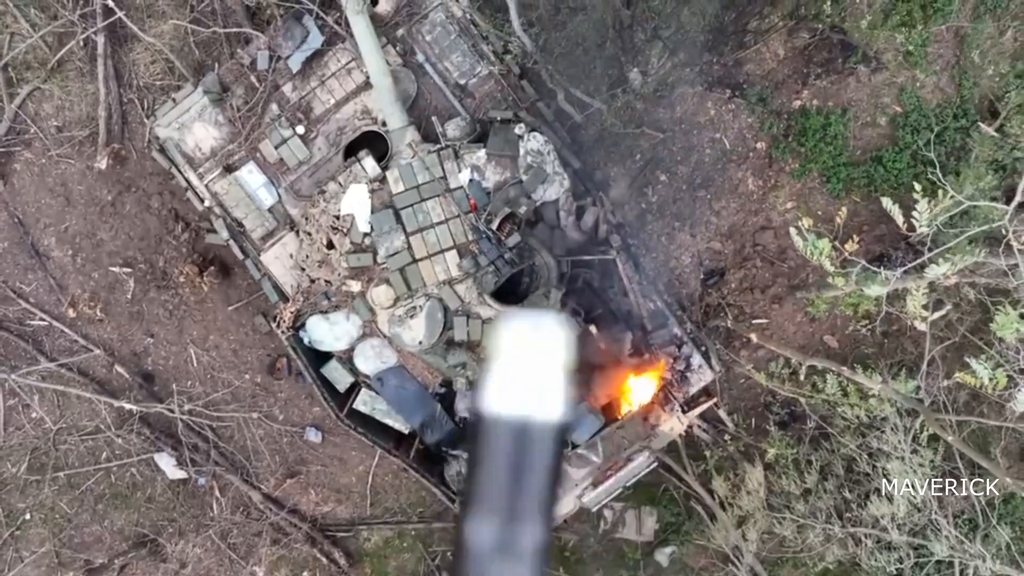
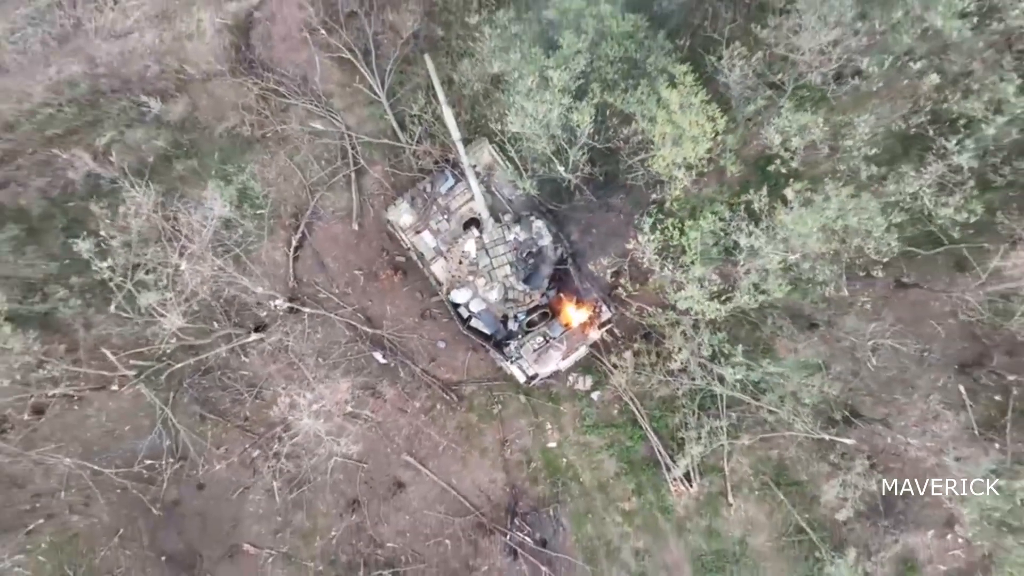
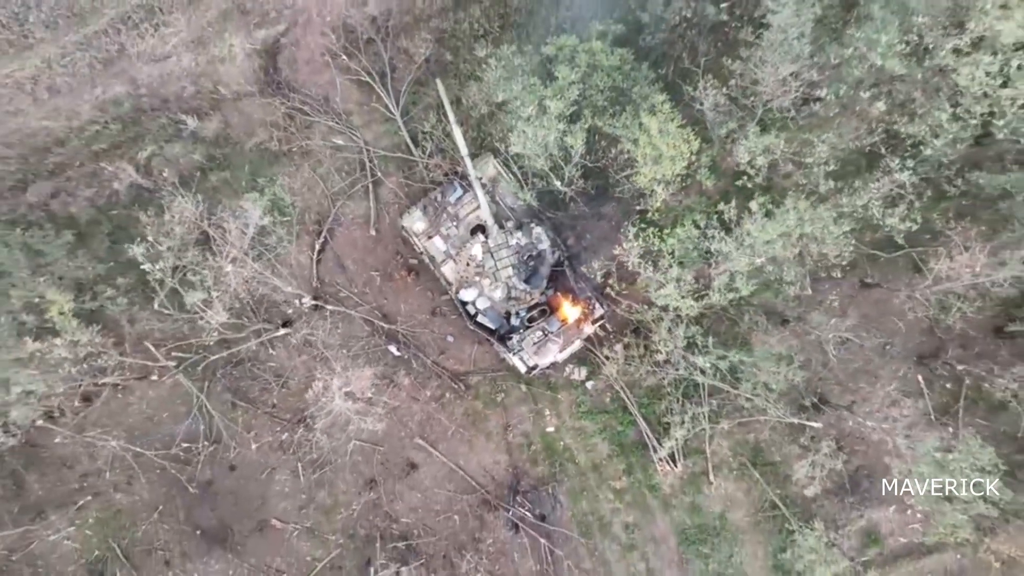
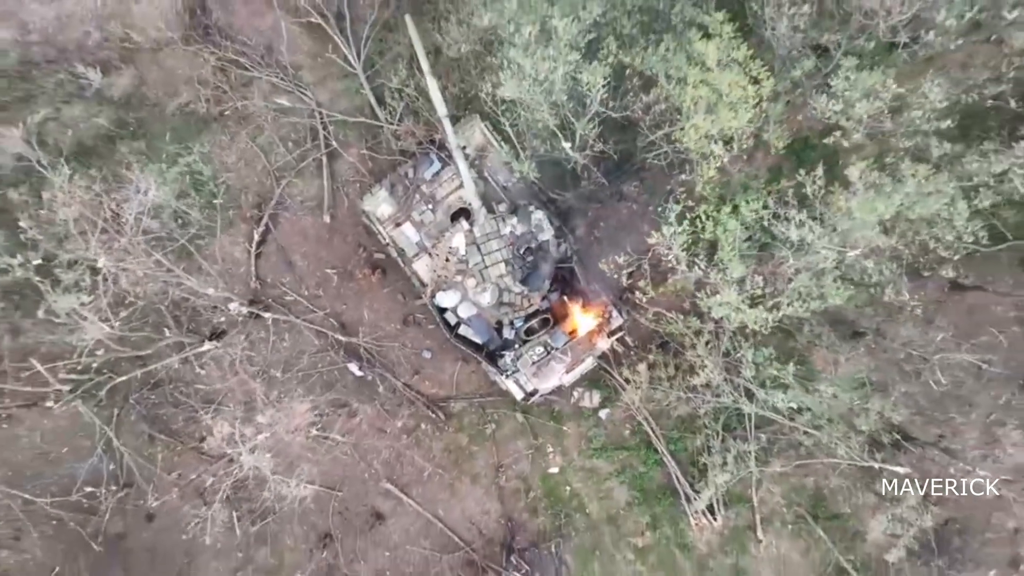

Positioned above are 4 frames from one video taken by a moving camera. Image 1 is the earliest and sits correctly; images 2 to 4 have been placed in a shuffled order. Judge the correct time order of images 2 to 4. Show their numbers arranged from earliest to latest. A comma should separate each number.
4, 2, 3
